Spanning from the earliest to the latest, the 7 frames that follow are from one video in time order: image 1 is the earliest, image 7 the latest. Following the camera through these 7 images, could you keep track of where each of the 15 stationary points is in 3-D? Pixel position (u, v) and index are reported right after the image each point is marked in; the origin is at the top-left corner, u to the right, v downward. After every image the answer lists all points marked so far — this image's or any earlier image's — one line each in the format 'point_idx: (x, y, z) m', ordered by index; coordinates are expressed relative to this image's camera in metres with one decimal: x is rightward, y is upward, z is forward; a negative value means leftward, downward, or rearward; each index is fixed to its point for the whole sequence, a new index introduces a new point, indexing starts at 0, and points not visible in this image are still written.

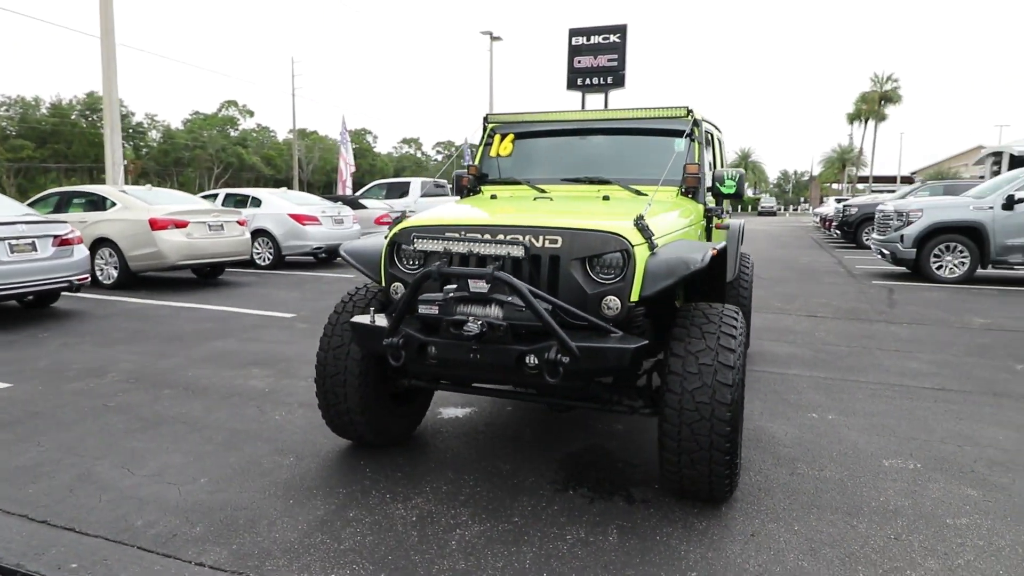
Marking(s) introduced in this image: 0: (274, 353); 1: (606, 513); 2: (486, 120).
0: (-2.3, -0.6, +6.5) m
1: (+0.5, -1.1, +3.2) m
2: (-0.2, +1.2, +4.9) m
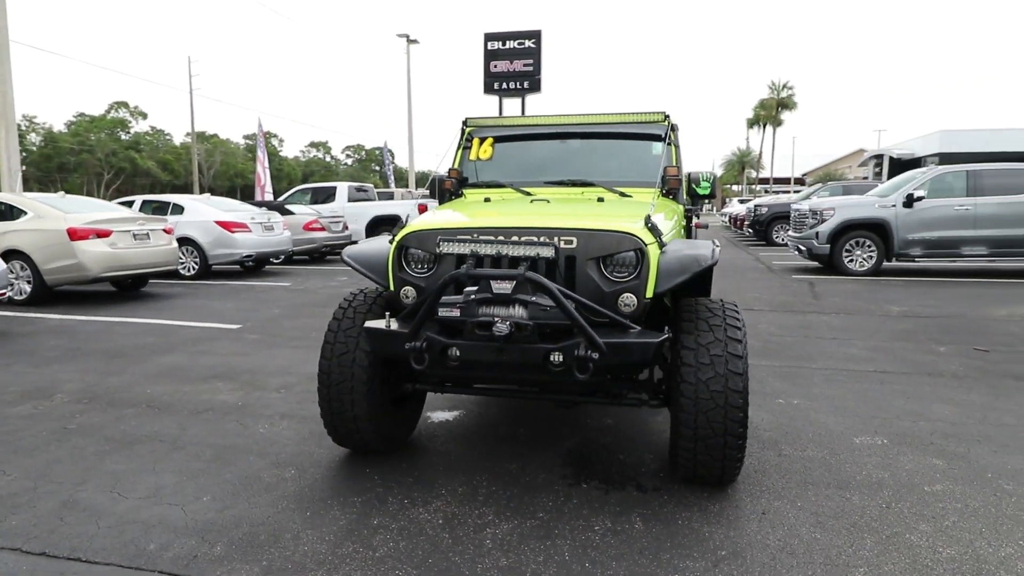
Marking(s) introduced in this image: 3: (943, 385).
0: (-2.6, -0.7, +6.2) m
1: (+0.6, -1.1, +3.4) m
2: (-0.3, +1.2, +5.0) m
3: (+3.5, -0.8, +5.5) m
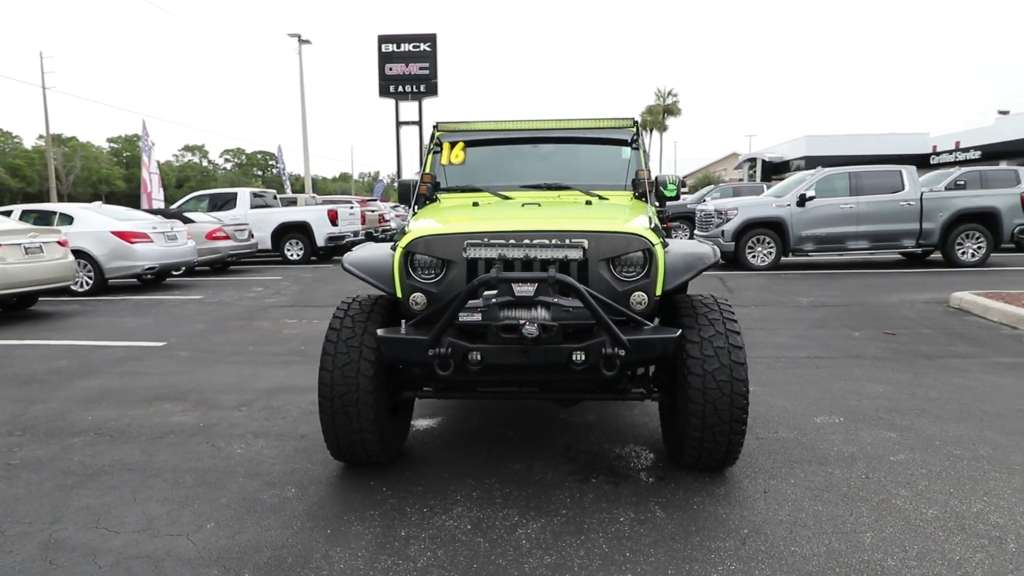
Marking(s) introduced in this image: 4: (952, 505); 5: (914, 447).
0: (-2.9, -0.8, +5.8) m
1: (+0.7, -1.1, +3.5) m
2: (-0.6, +1.2, +4.9) m
3: (+3.3, -0.7, +6.1) m
4: (+2.2, -1.1, +3.3) m
5: (+2.5, -1.0, +4.1) m
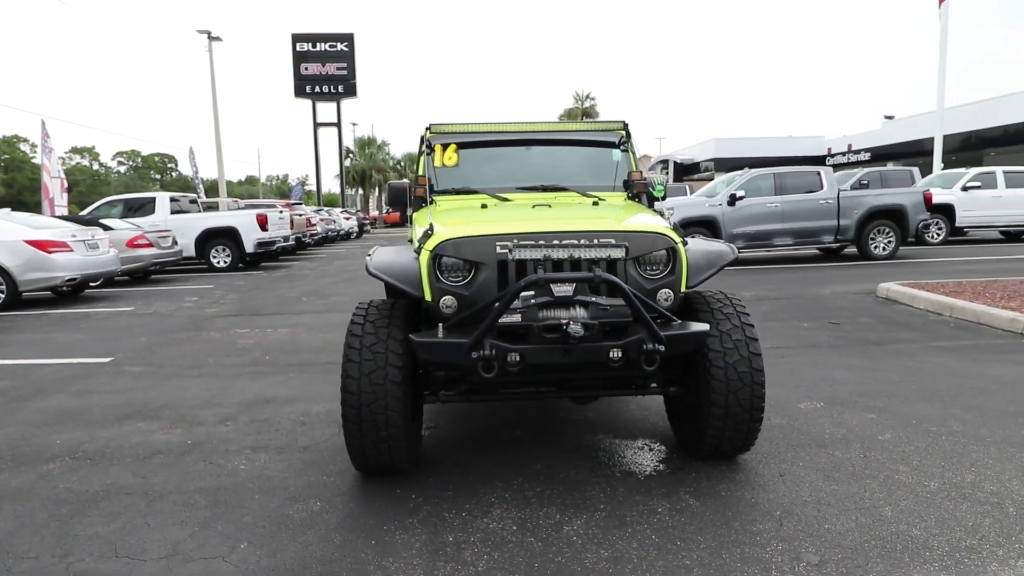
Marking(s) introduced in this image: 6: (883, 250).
0: (-3.0, -0.9, +5.4) m
1: (+0.8, -1.1, +3.6) m
2: (-0.6, +1.2, +4.9) m
3: (+3.1, -0.6, +6.5) m
4: (+2.4, -1.0, +3.6) m
5: (+2.5, -0.9, +4.4) m
6: (+8.0, +0.8, +14.3) m
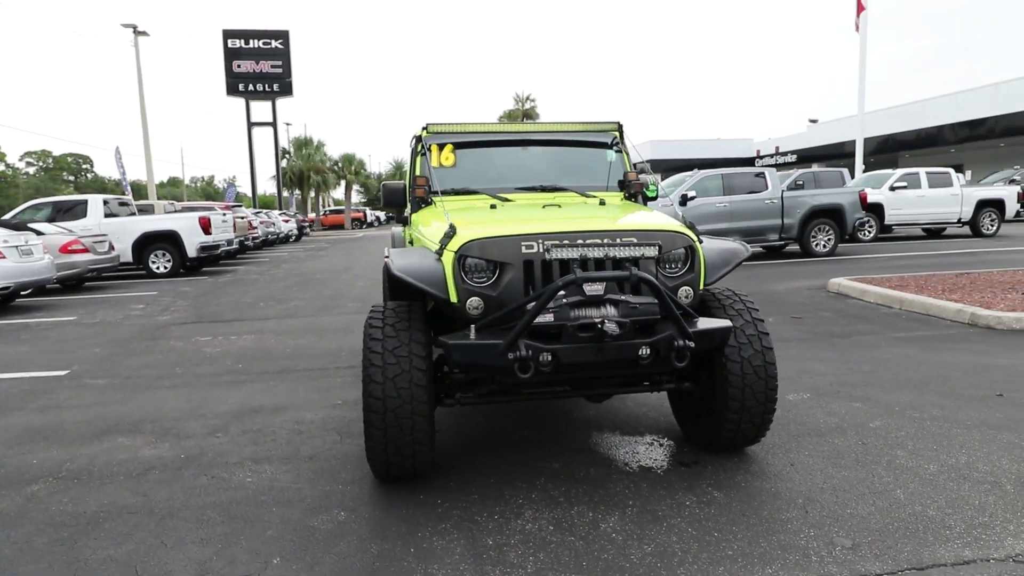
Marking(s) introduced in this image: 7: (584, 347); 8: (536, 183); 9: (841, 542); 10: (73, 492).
0: (-3.1, -1.0, +5.1) m
1: (+1.0, -1.1, +3.7) m
2: (-0.7, +1.1, +4.8) m
3: (+2.9, -0.6, +6.8) m
4: (+2.5, -1.0, +3.8) m
5: (+2.6, -0.9, +4.6) m
6: (+7.0, +0.9, +15.0) m
7: (+0.3, -0.3, +3.2) m
8: (+0.2, +0.8, +4.8) m
9: (+1.5, -1.1, +3.0) m
10: (-2.5, -1.1, +3.7) m
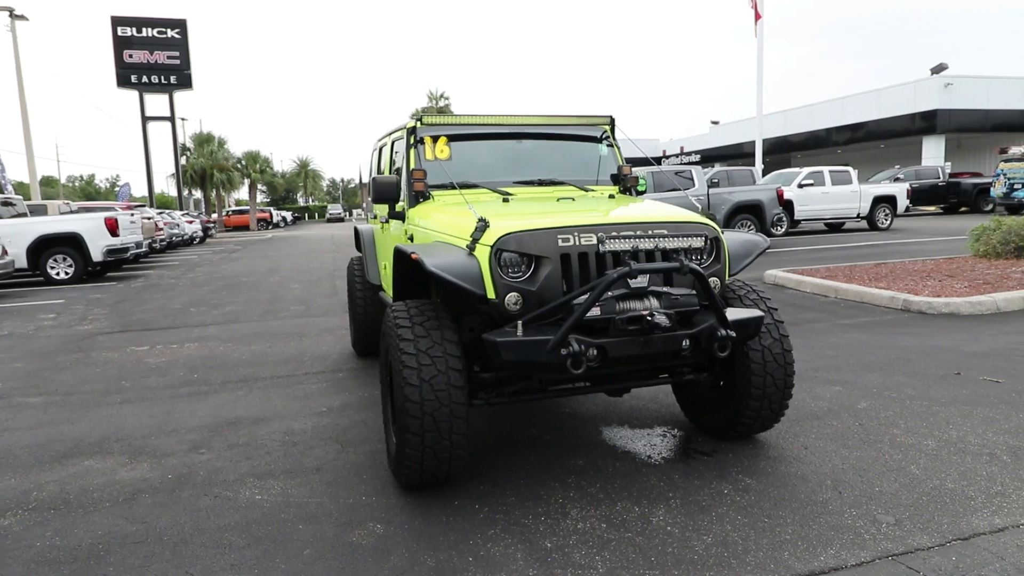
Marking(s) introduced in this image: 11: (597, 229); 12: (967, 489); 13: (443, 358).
0: (-3.1, -1.0, +4.6) m
1: (+1.1, -1.0, +3.7) m
2: (-0.7, +1.2, +4.6) m
3: (+2.6, -0.5, +7.0) m
4: (+2.6, -0.9, +4.1) m
5: (+2.6, -0.8, +4.9) m
6: (+5.5, +1.1, +15.8) m
7: (+0.6, -0.2, +3.1) m
8: (+0.2, +0.8, +4.7) m
9: (+1.7, -1.1, +3.1) m
10: (-2.3, -1.2, +3.3) m
11: (+0.4, +0.3, +3.3) m
12: (+2.3, -1.0, +3.4) m
13: (-0.3, -0.3, +3.3) m
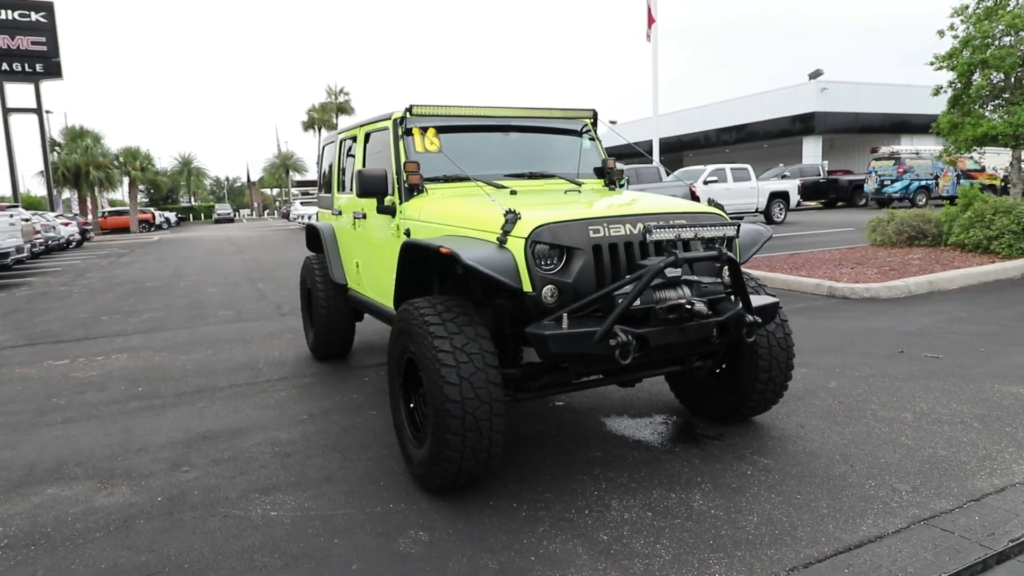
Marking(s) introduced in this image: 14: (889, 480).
0: (-3.0, -1.1, +4.1) m
1: (+1.2, -0.9, +3.8) m
2: (-0.7, +1.2, +4.5) m
3: (+2.2, -0.4, +7.3) m
4: (+2.7, -0.8, +4.4) m
5: (+2.5, -0.7, +5.2) m
6: (+3.7, +1.3, +16.4) m
7: (+0.8, -0.2, +3.2) m
8: (+0.1, +0.8, +4.7) m
9: (+1.9, -1.0, +3.3) m
10: (-2.1, -1.2, +2.9) m
11: (+0.6, +0.3, +3.4) m
12: (+2.5, -0.9, +3.7) m
13: (-0.2, -0.3, +3.2) m
14: (+1.9, -1.0, +3.4) m
